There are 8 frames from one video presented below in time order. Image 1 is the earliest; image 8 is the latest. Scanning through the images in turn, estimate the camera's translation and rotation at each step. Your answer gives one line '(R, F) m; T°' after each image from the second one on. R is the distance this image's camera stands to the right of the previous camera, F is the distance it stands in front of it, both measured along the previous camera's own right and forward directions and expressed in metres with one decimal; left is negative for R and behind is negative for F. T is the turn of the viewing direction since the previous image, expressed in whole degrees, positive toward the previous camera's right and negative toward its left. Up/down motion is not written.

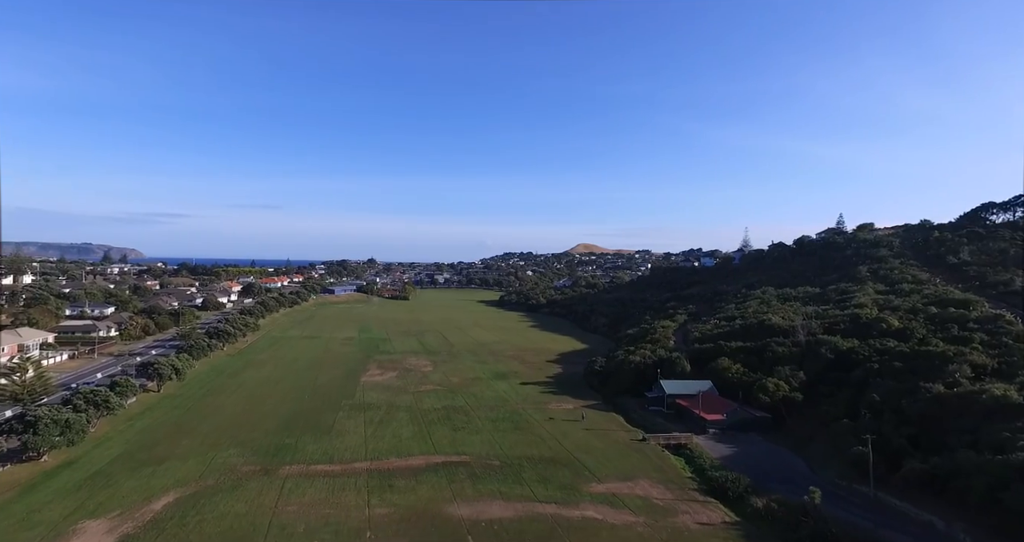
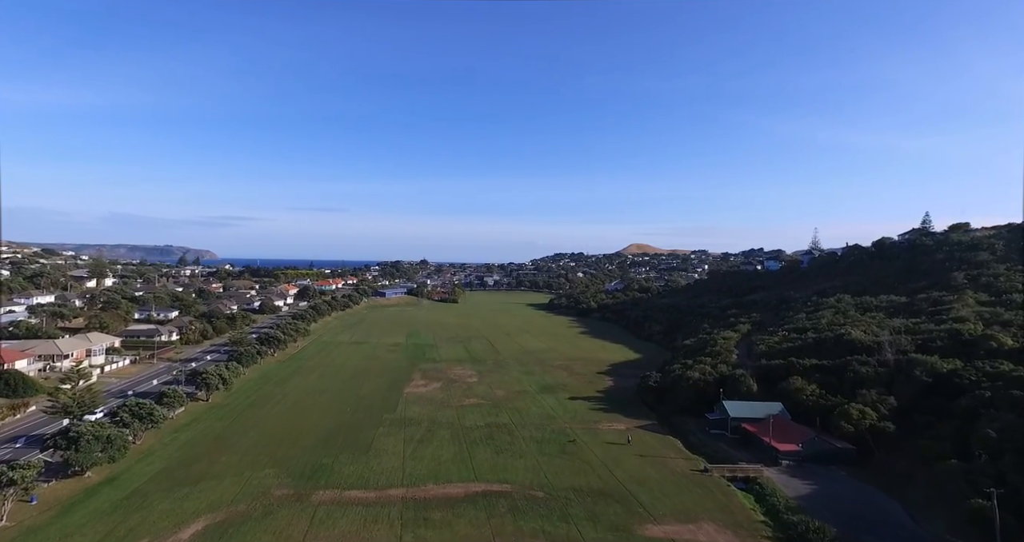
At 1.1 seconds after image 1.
(+0.2, +1.5) m; -6°
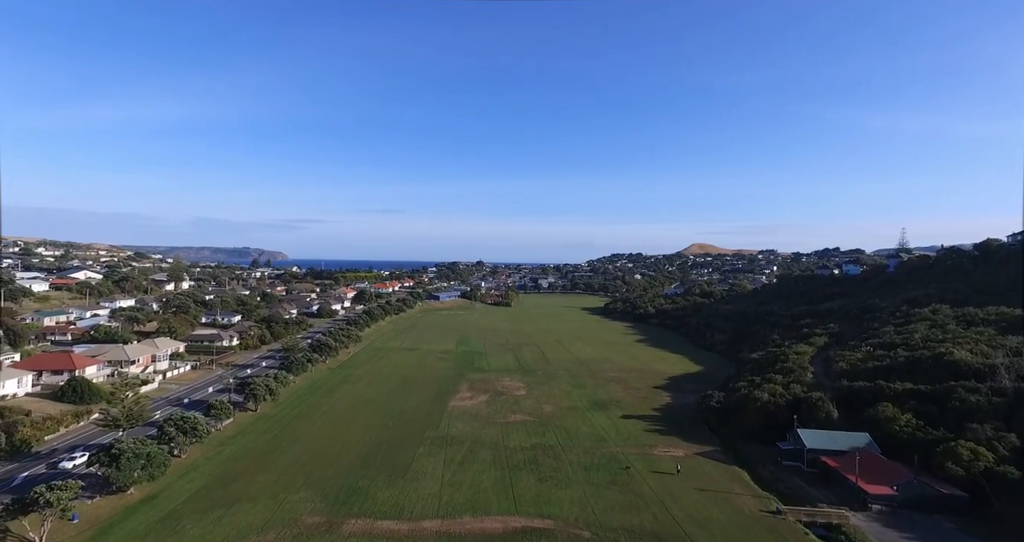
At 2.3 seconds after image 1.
(+0.5, +1.5) m; -6°
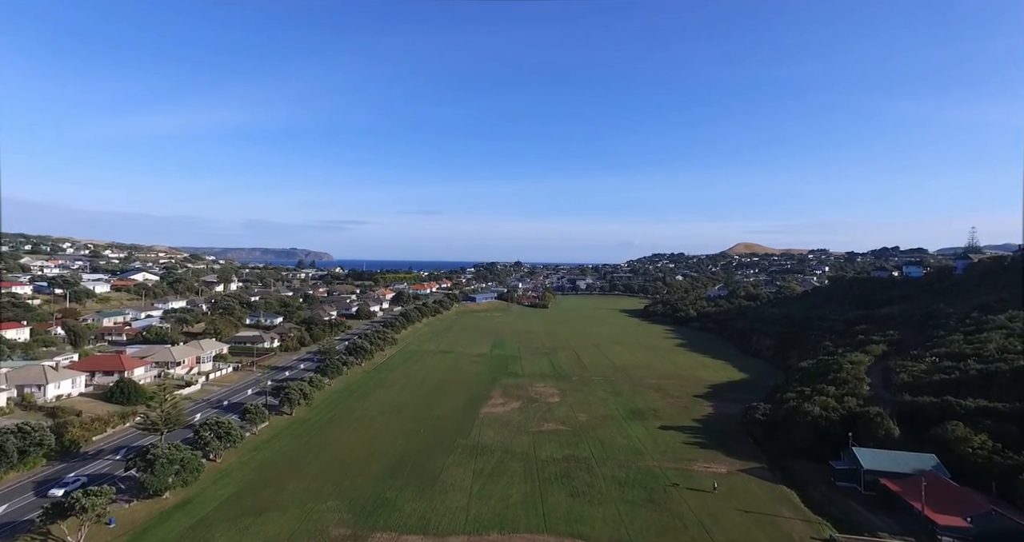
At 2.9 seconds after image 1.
(+0.3, +0.7) m; -4°
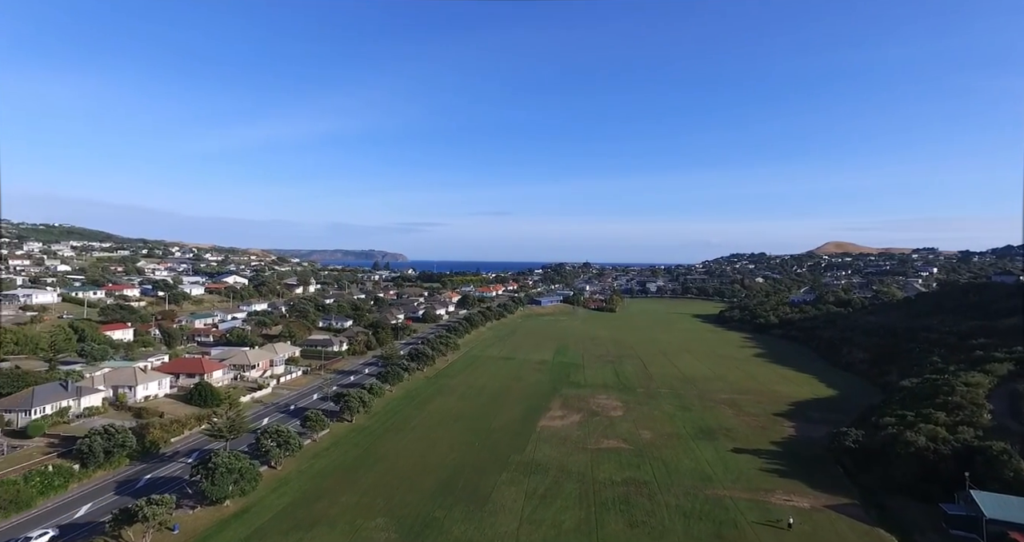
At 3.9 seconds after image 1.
(+0.6, +1.1) m; -8°
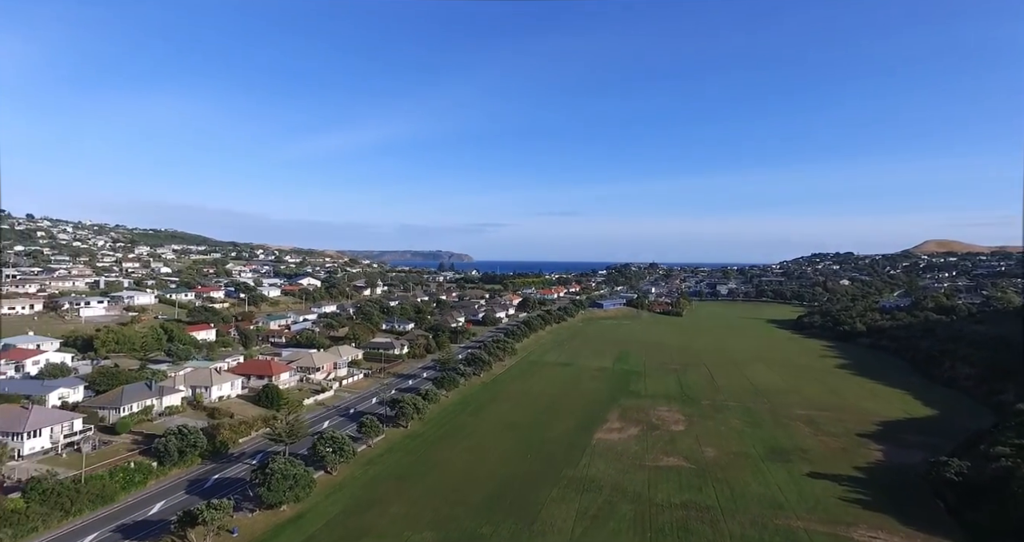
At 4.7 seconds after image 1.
(+0.5, +0.7) m; -7°
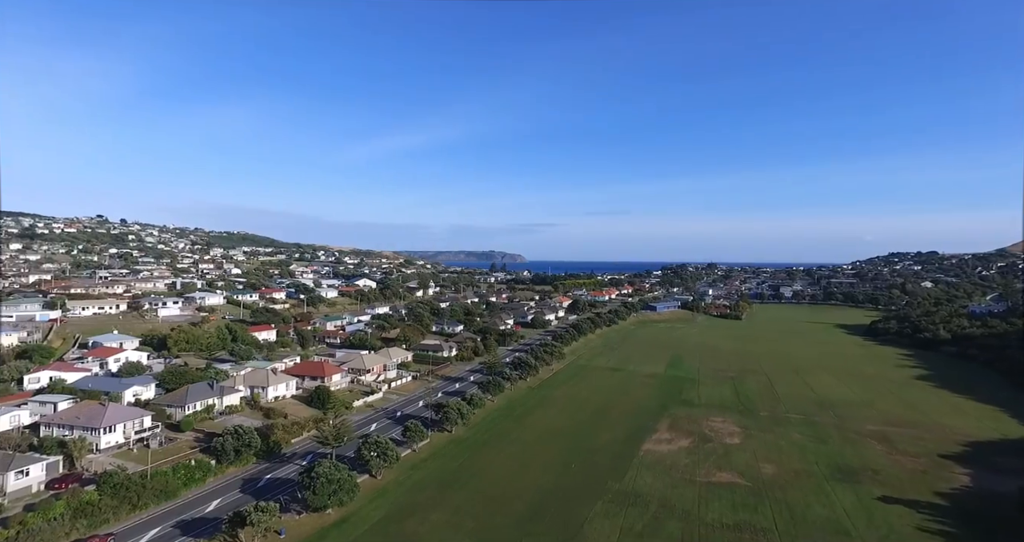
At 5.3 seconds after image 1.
(+0.4, +0.5) m; -6°
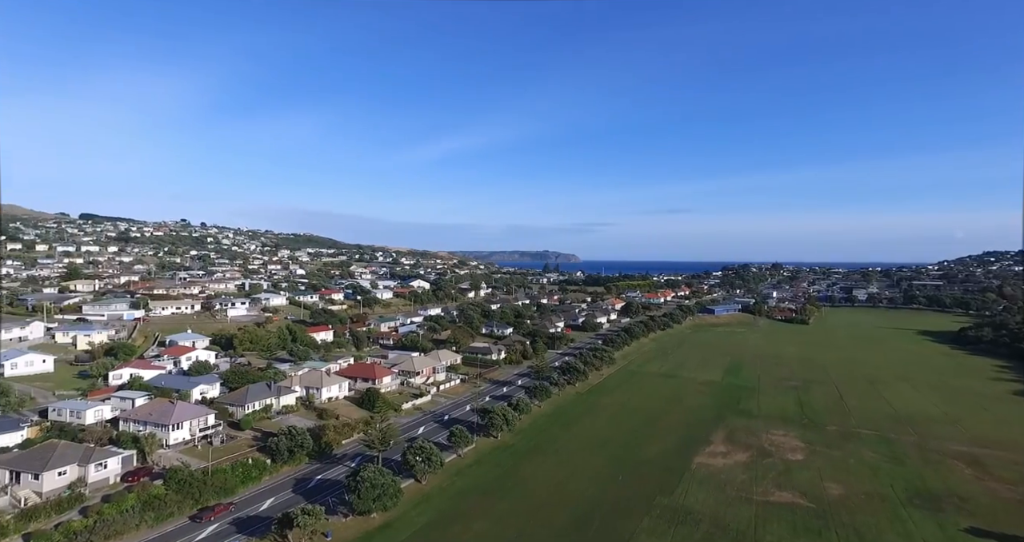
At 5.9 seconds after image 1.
(+0.4, +0.5) m; -6°
